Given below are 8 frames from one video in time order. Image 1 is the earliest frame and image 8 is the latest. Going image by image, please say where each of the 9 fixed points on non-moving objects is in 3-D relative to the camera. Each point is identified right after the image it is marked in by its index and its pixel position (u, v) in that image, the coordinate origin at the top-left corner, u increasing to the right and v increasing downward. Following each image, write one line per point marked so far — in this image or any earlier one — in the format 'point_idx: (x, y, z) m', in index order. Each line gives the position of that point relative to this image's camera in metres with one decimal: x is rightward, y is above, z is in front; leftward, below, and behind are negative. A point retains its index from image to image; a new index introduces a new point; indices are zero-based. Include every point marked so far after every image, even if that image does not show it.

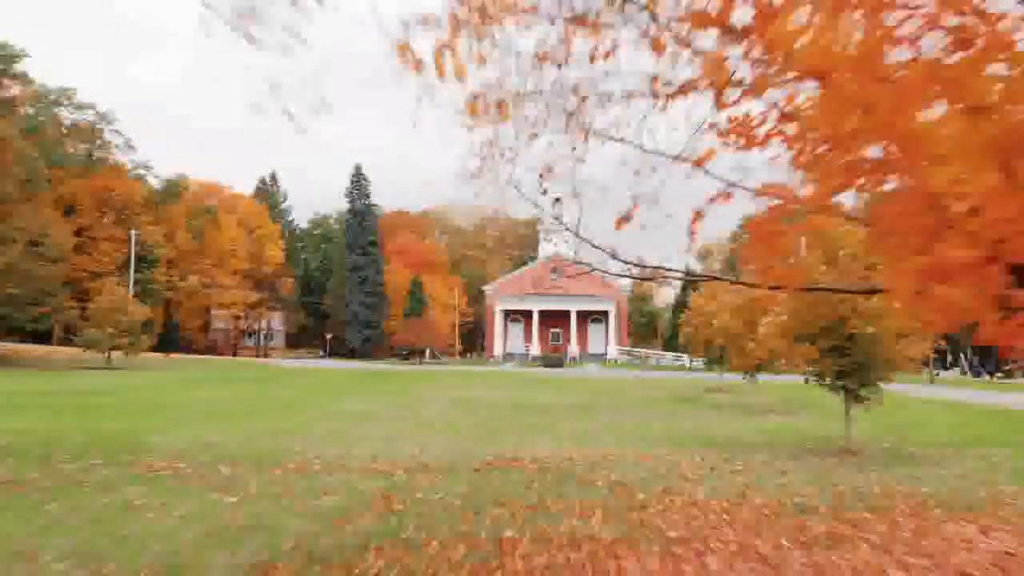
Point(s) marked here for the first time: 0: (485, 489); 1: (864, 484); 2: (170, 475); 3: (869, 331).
0: (-0.4, -3.1, +14.3) m
1: (+6.4, -3.6, +16.7) m
2: (-5.7, -3.1, +15.3) m
3: (+7.7, -0.9, +19.7) m
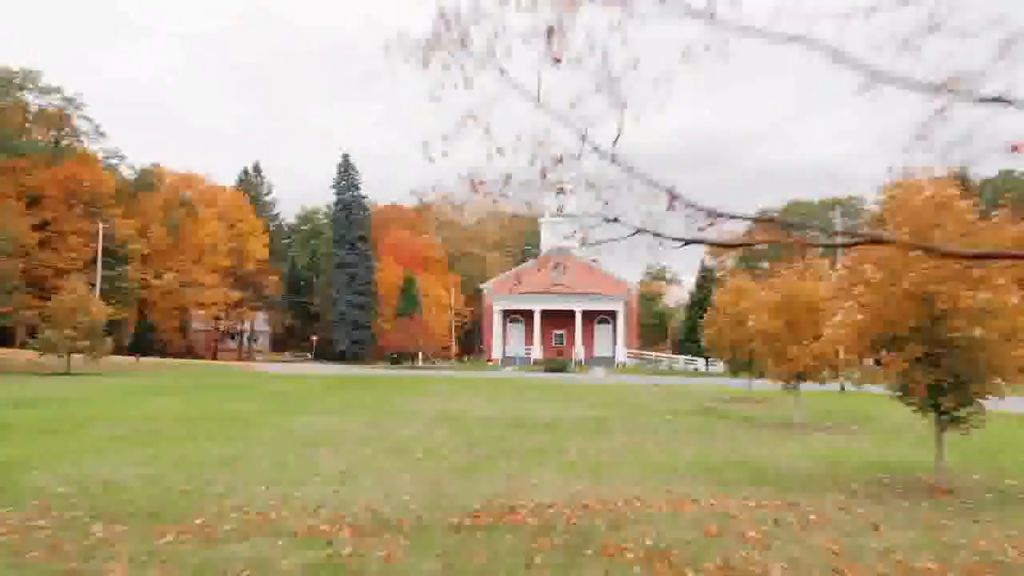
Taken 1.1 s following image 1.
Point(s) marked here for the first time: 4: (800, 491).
0: (-0.5, -3.0, +9.7) m
1: (+6.3, -3.4, +12.0) m
2: (-5.8, -2.9, +10.6) m
3: (+7.6, -0.8, +15.0) m
4: (+5.0, -3.5, +15.7) m
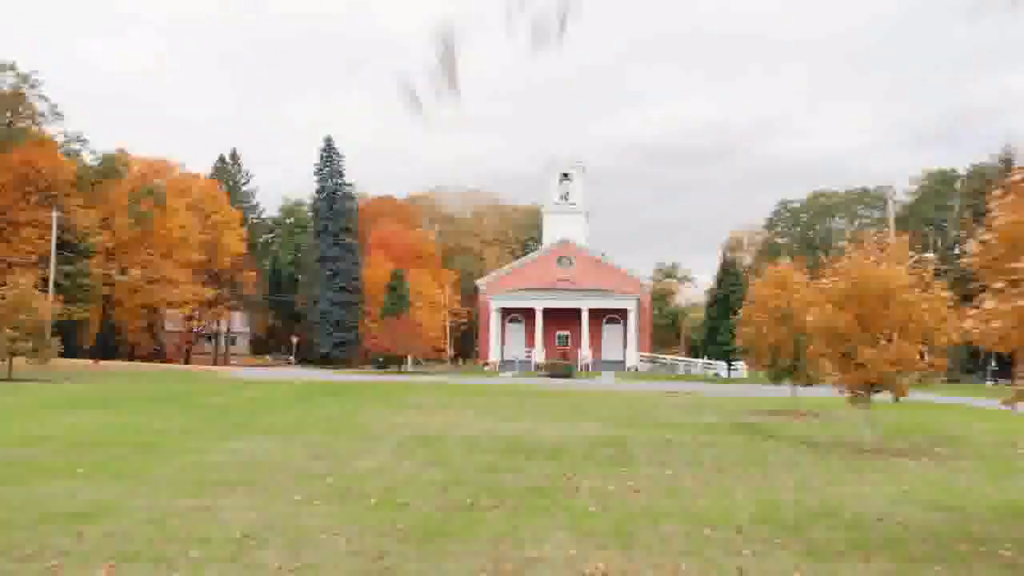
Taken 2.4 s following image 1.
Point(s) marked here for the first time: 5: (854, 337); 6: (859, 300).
0: (-0.7, -2.6, +4.3) m
1: (+6.2, -3.0, +6.7) m
2: (-5.9, -2.6, +5.3) m
3: (+7.5, -0.4, +9.7) m
4: (+4.8, -3.1, +10.3) m
5: (+6.5, -0.9, +17.2) m
6: (+6.6, -0.2, +17.1) m
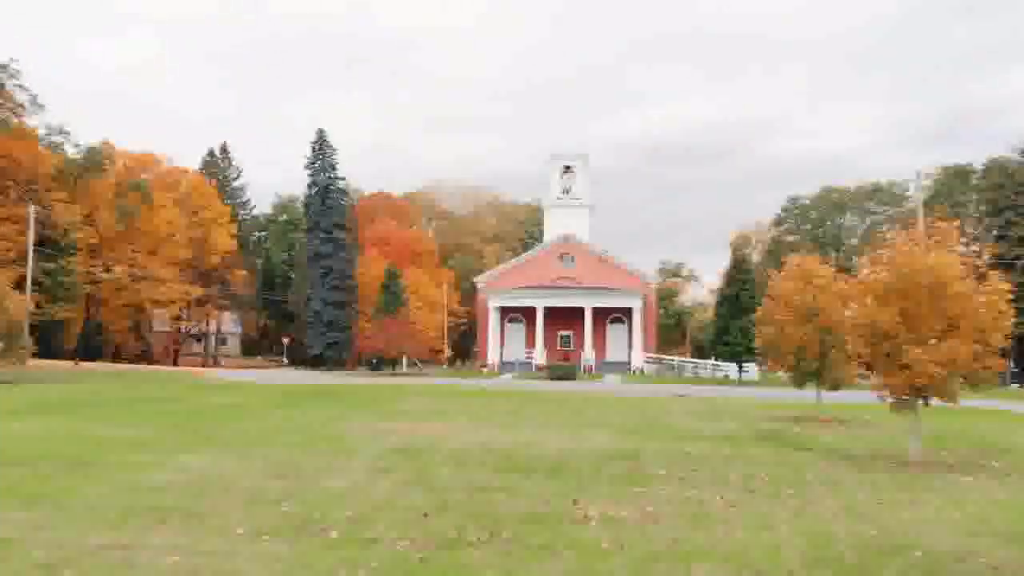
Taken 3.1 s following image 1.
0: (-0.7, -2.4, +2.2) m
1: (+6.1, -2.9, +4.5) m
2: (-6.0, -2.4, +3.2) m
3: (+7.4, -0.3, +7.5) m
4: (+4.8, -3.0, +8.2) m
5: (+6.5, -0.8, +15.0) m
6: (+6.5, -0.1, +15.0) m
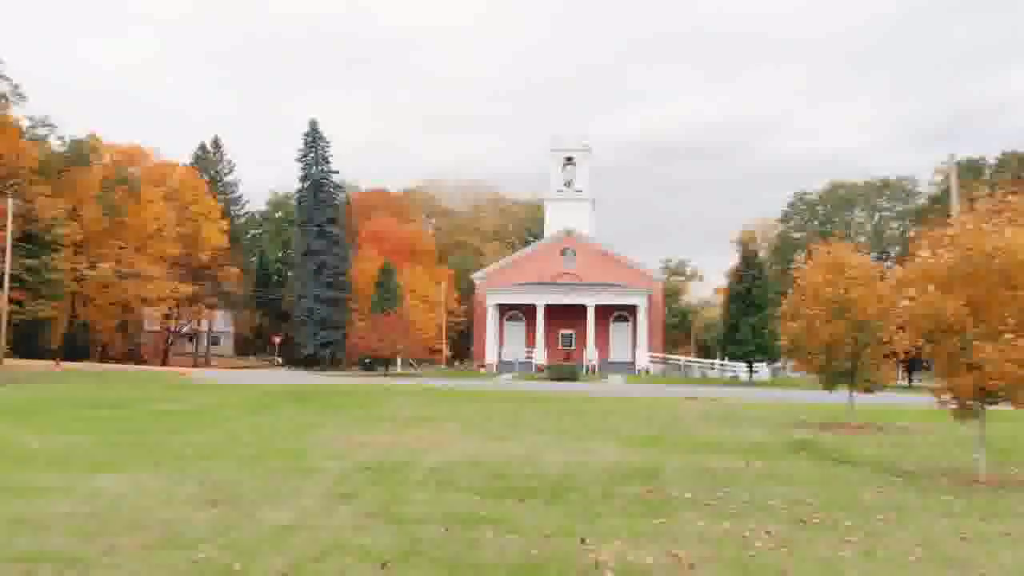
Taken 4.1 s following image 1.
0: (-0.8, -2.3, +0.4) m
1: (+6.1, -2.7, +2.7) m
2: (-6.1, -2.3, +1.4) m
3: (+7.3, -0.1, +5.7) m
4: (+4.7, -2.8, +6.4) m
5: (+6.4, -0.6, +13.2) m
6: (+6.5, +0.1, +13.2) m
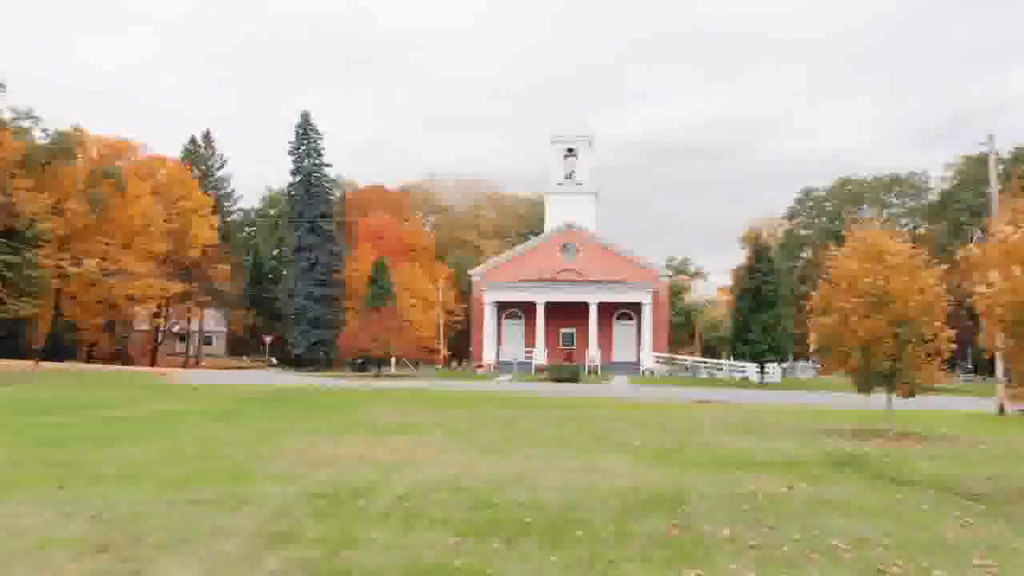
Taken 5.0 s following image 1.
0: (-0.9, -2.1, -1.4) m
1: (+6.0, -2.6, +0.9) m
2: (-6.1, -2.1, -0.4) m
3: (+7.3, 0.0, +3.9) m
4: (+4.6, -2.7, +4.6) m
5: (+6.3, -0.5, +11.4) m
6: (+6.4, +0.2, +11.4) m
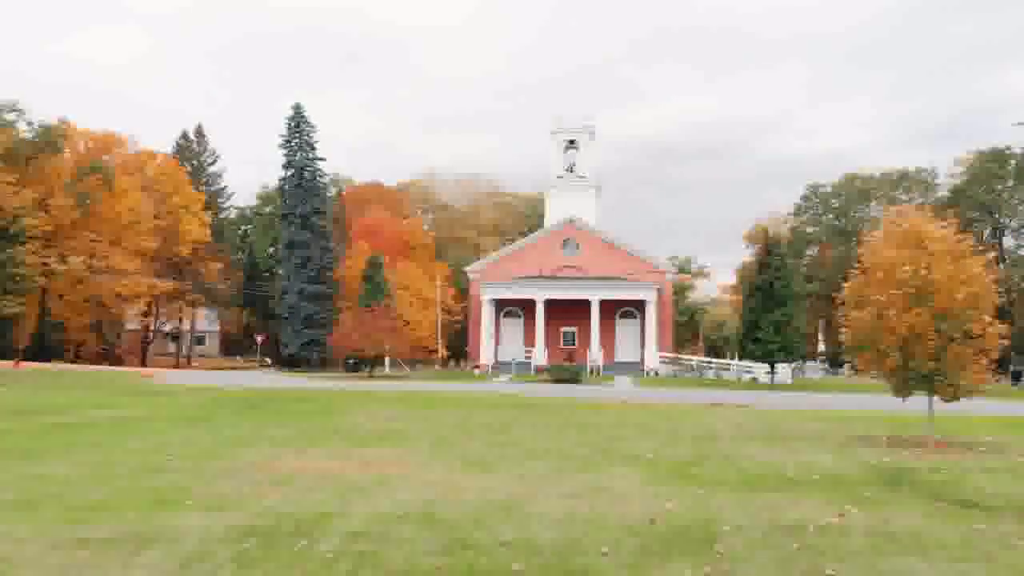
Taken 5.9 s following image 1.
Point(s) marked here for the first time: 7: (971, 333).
0: (-1.0, -2.0, -2.9) m
1: (+5.9, -2.5, -0.6) m
2: (-6.2, -2.0, -1.9) m
3: (+7.2, +0.2, +2.4) m
4: (+4.6, -2.6, +3.1) m
5: (+6.2, -0.4, +9.9) m
6: (+6.3, +0.3, +9.8) m
7: (+7.3, -0.7, +14.8) m
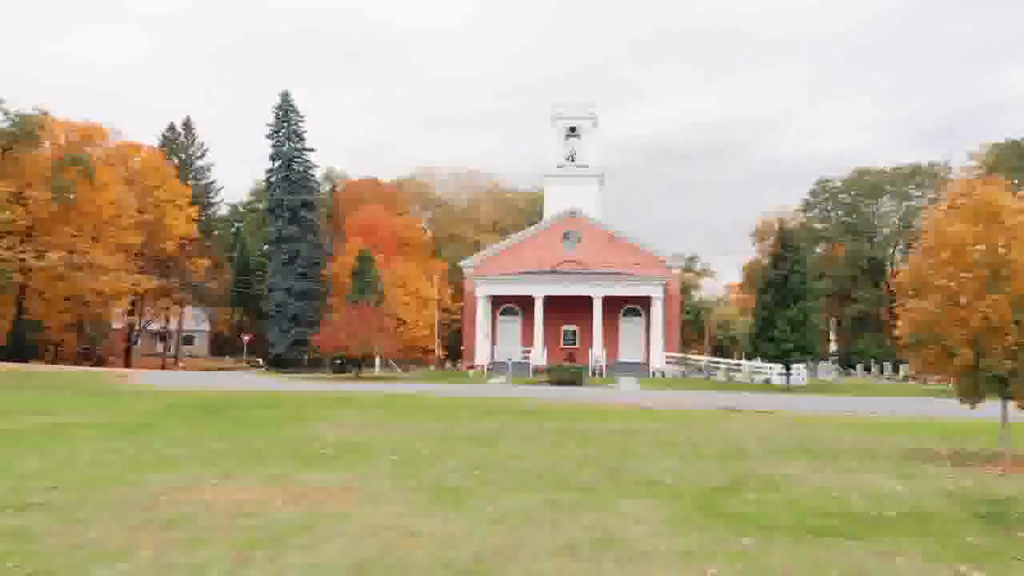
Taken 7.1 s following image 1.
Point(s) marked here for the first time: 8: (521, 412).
0: (-1.1, -1.8, -5.0) m
1: (+5.7, -2.3, -2.7) m
2: (-6.4, -1.8, -4.1) m
3: (+7.0, +0.3, +0.3) m
4: (+4.4, -2.4, +0.9) m
5: (+6.1, -0.2, +7.8) m
6: (+6.2, +0.5, +7.7) m
7: (+7.2, -0.6, +12.7) m
8: (+0.1, -2.5, +18.1) m
